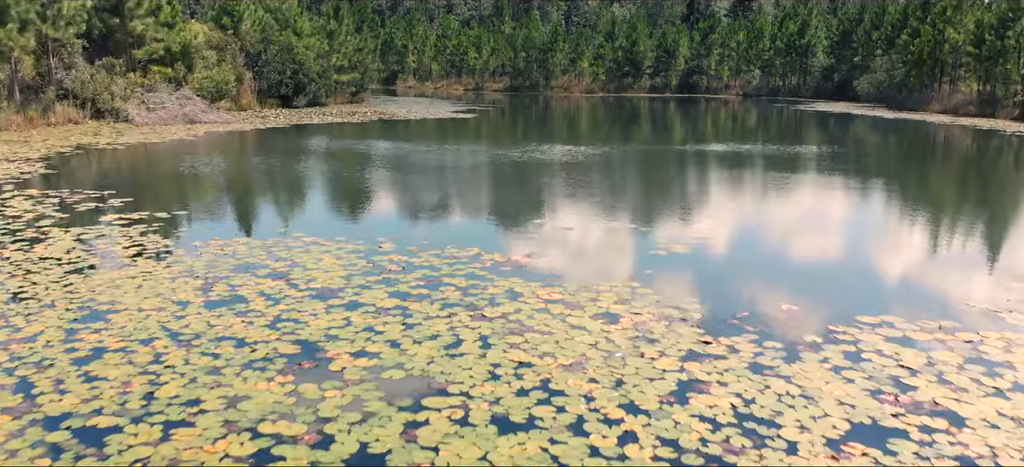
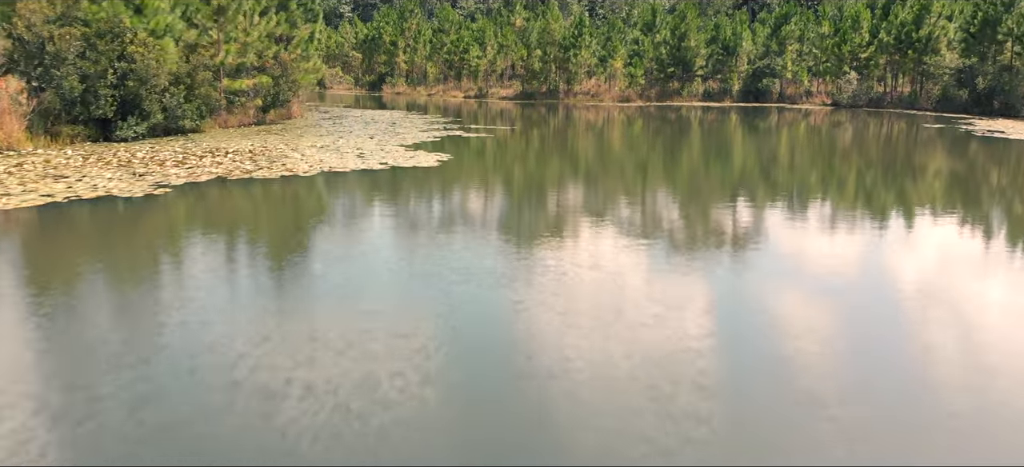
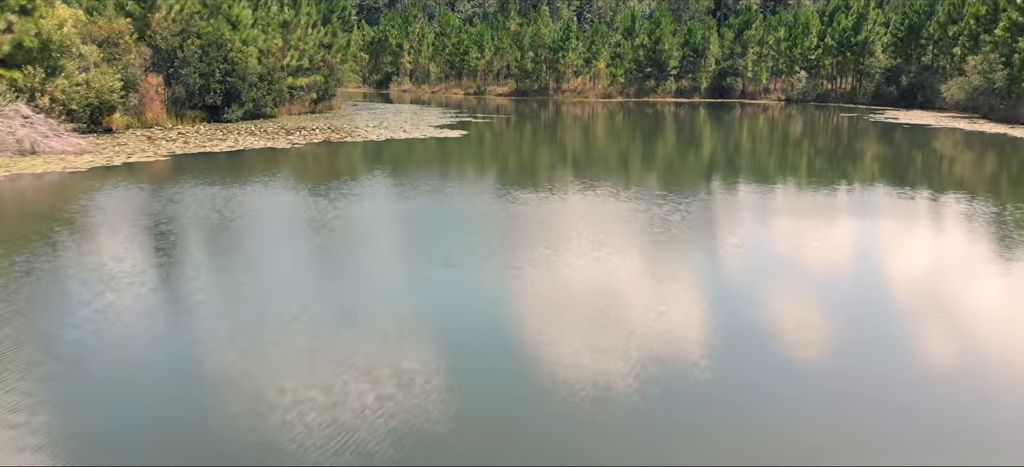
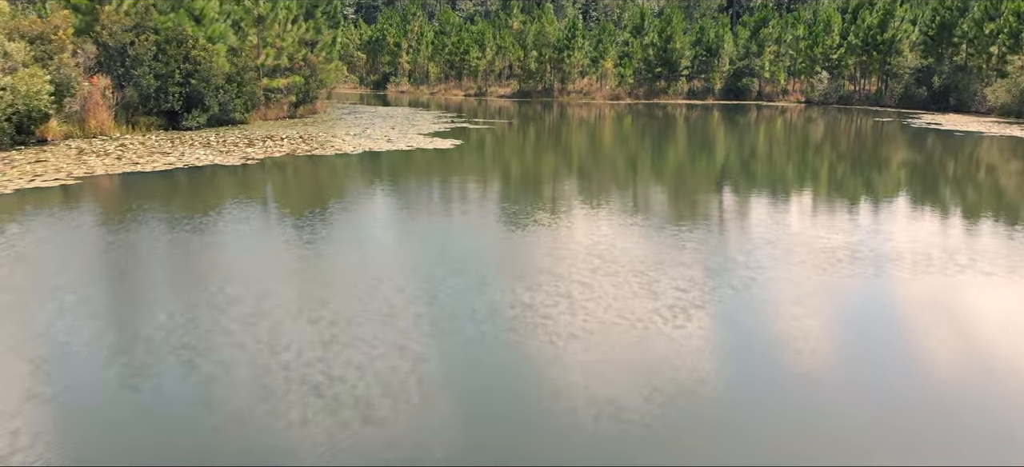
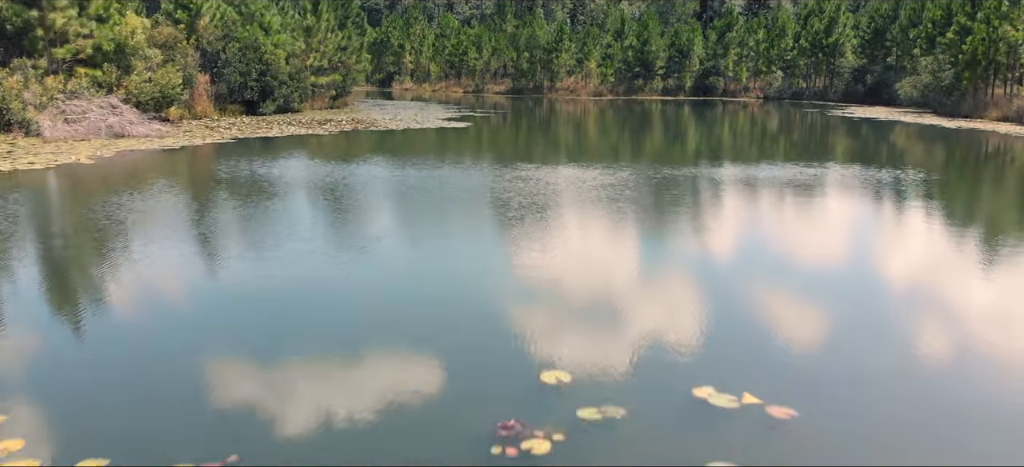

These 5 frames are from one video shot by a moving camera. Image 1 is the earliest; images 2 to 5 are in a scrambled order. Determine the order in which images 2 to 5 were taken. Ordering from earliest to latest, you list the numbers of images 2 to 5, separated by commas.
5, 3, 4, 2
